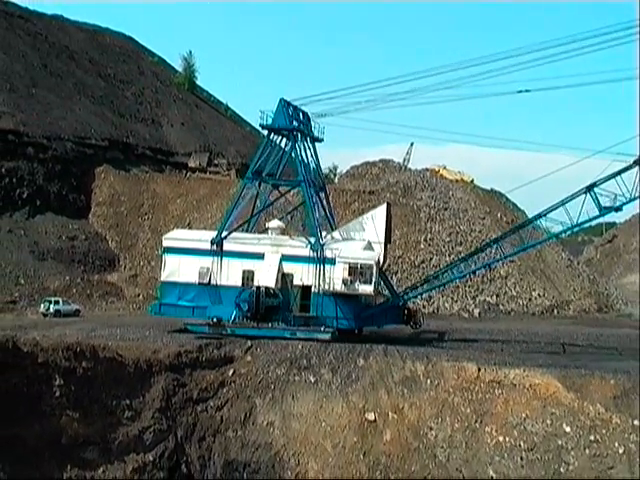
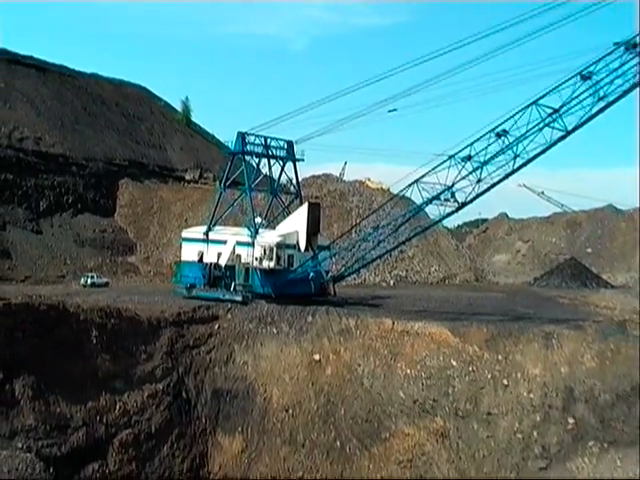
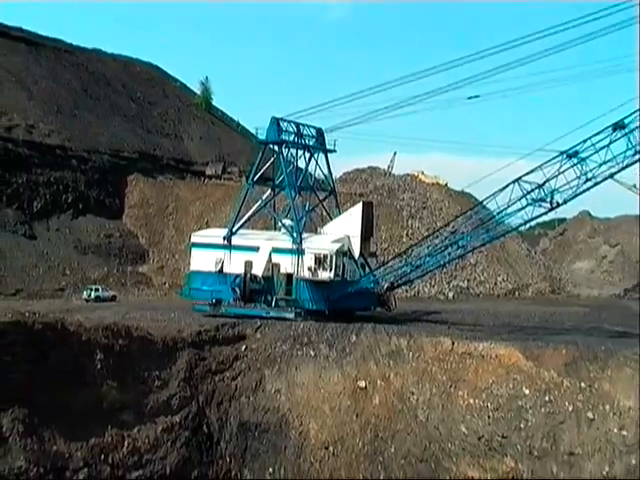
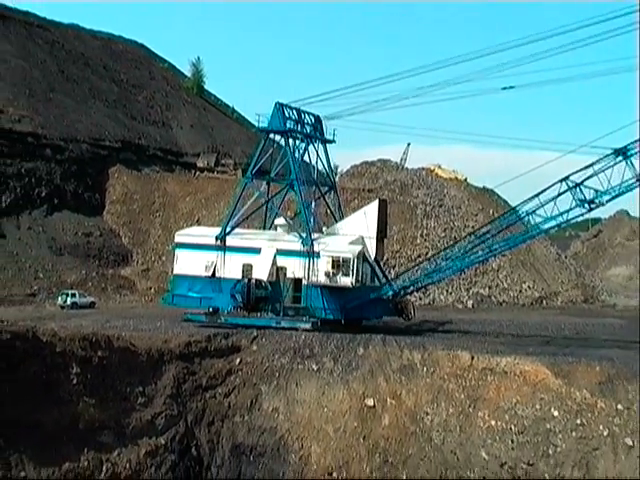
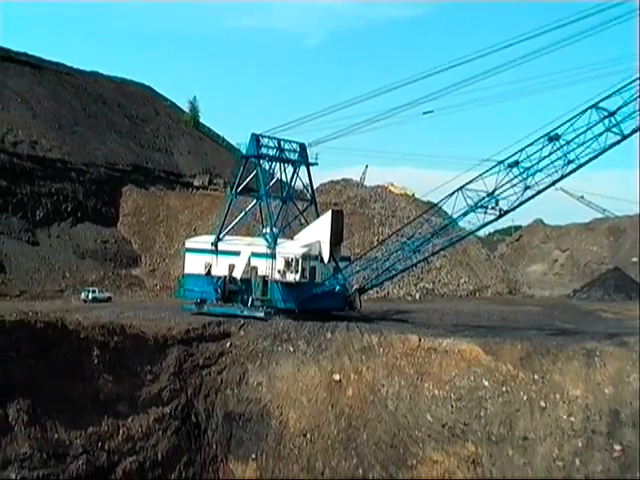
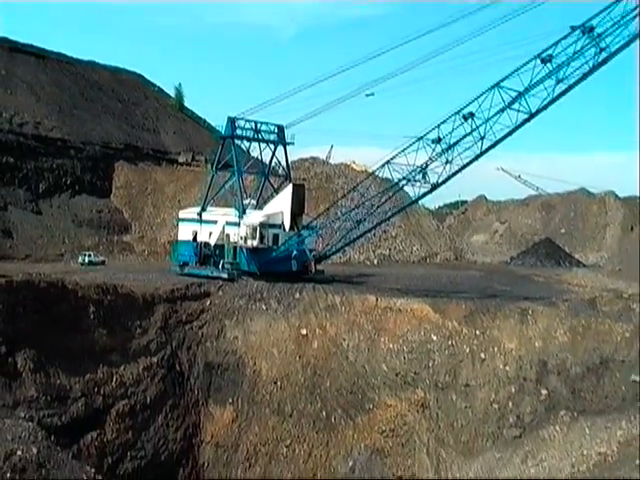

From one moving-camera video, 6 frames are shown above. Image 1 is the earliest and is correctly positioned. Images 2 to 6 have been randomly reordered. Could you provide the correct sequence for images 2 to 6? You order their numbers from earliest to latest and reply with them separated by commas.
4, 3, 5, 2, 6
